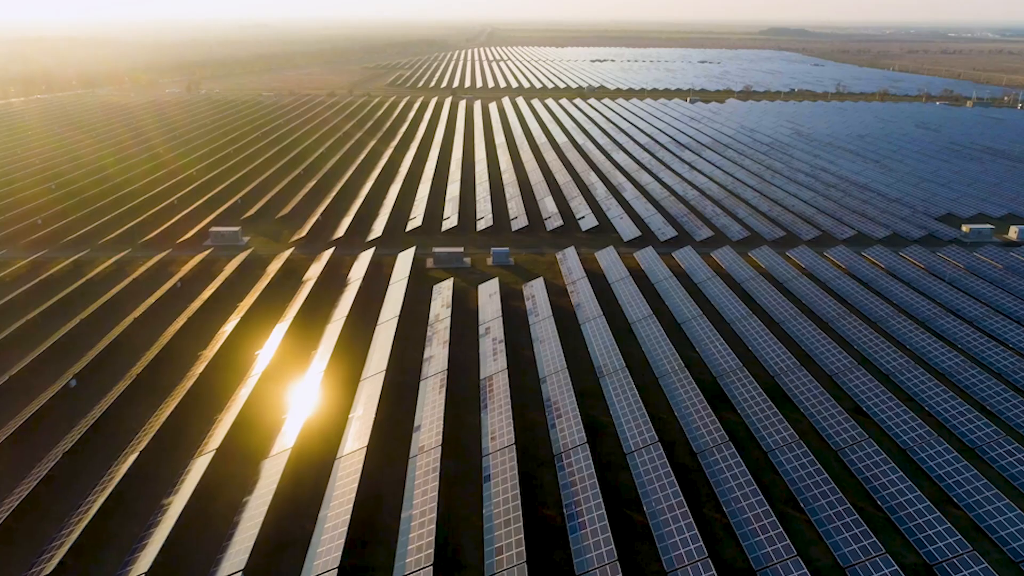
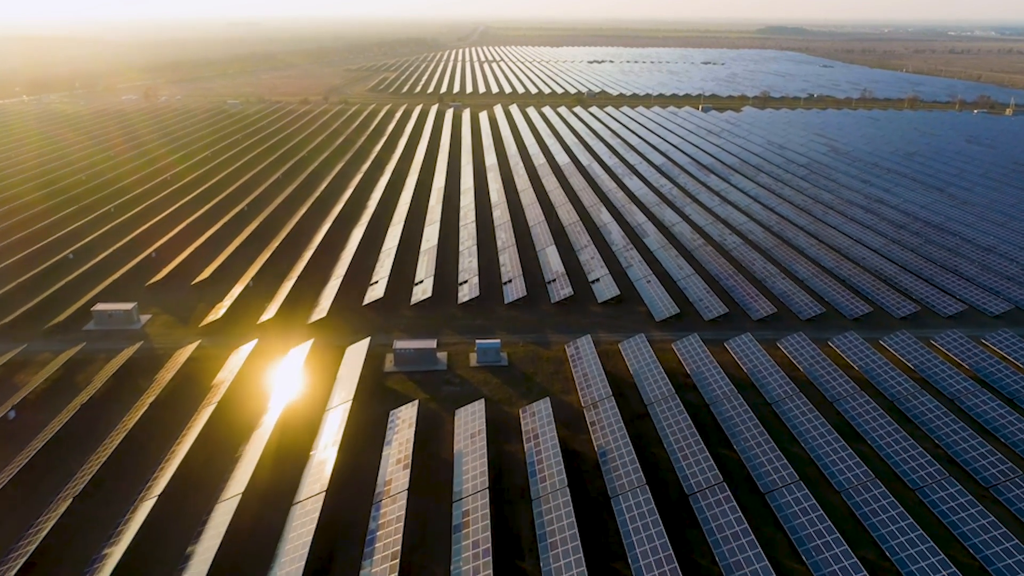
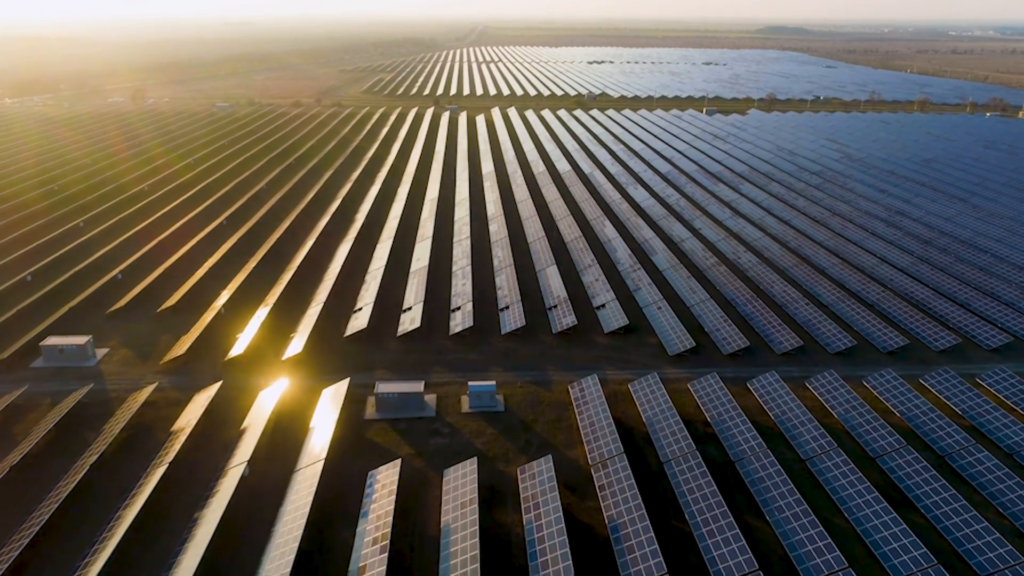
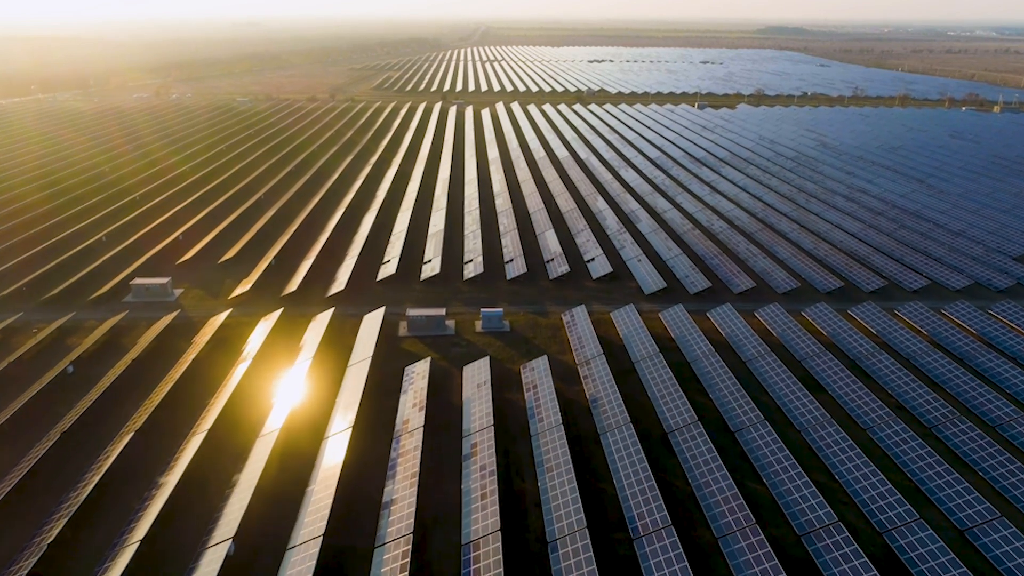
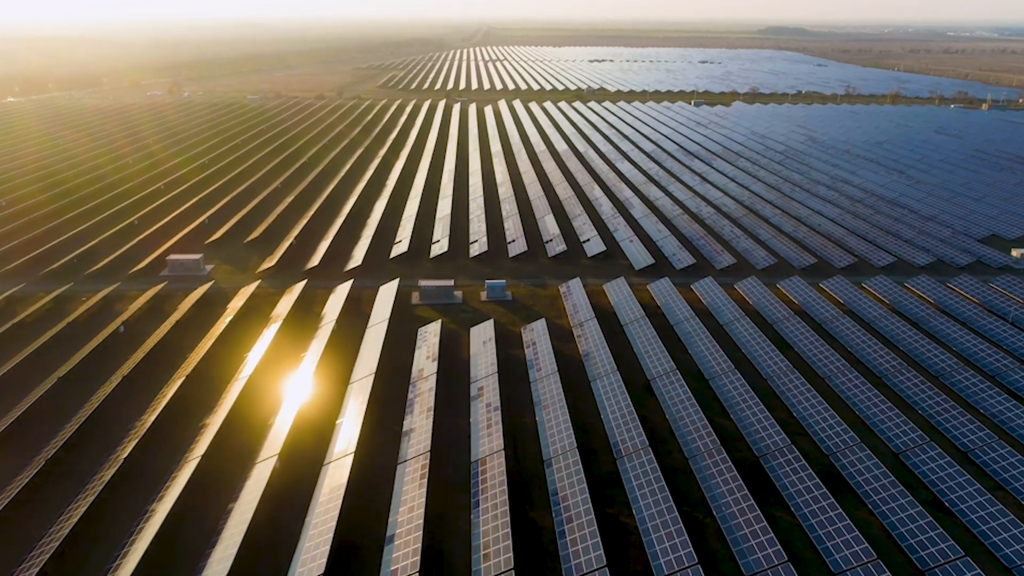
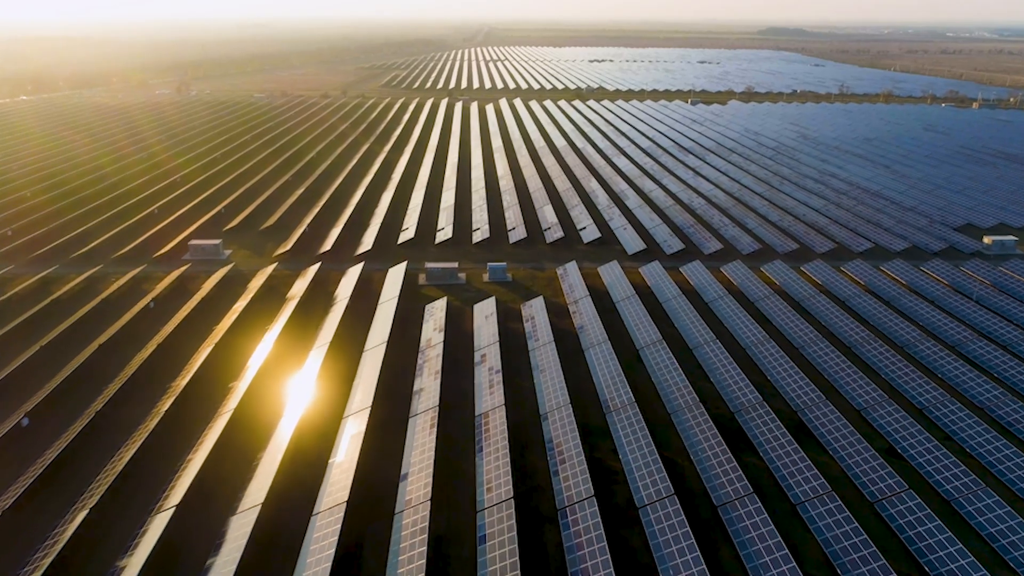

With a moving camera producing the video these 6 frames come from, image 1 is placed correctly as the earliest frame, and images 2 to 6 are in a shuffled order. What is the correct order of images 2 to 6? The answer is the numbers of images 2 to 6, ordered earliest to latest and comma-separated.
6, 5, 4, 2, 3
